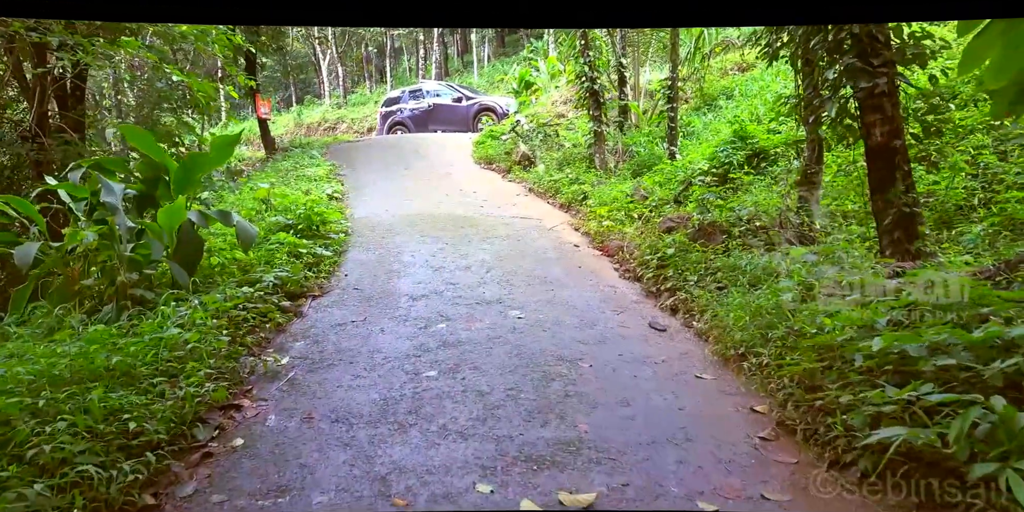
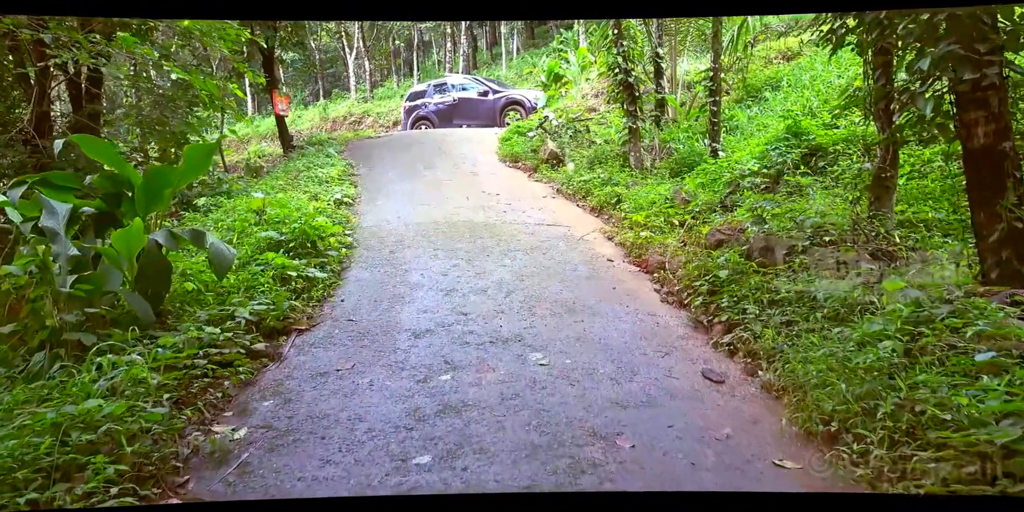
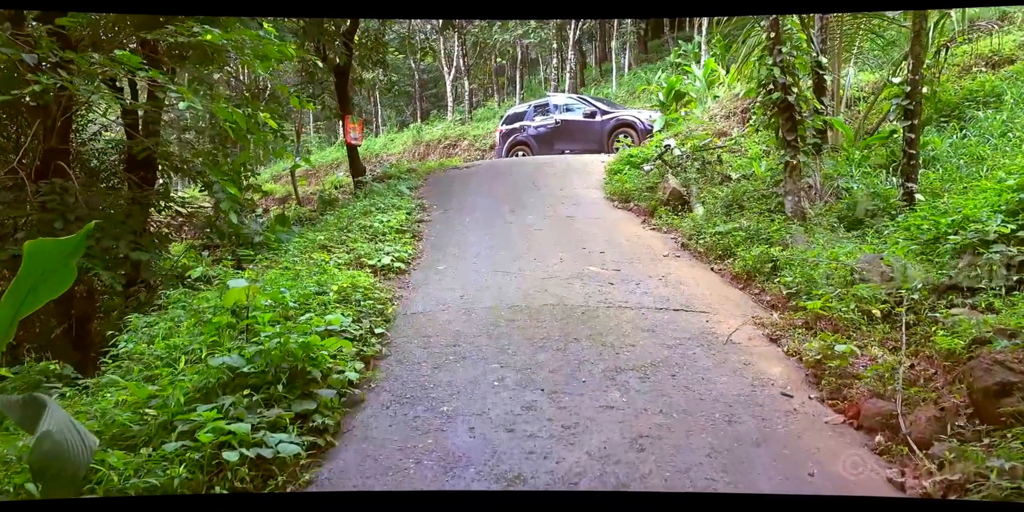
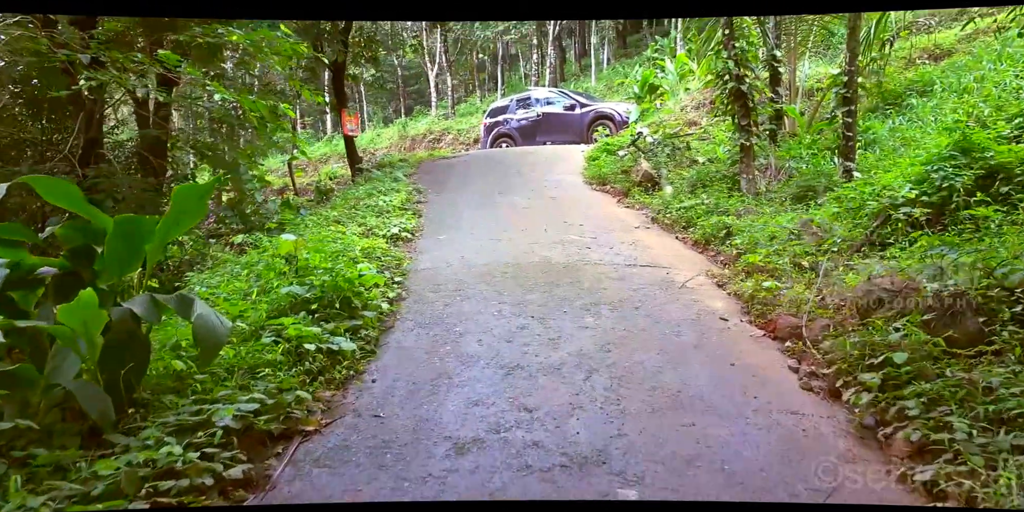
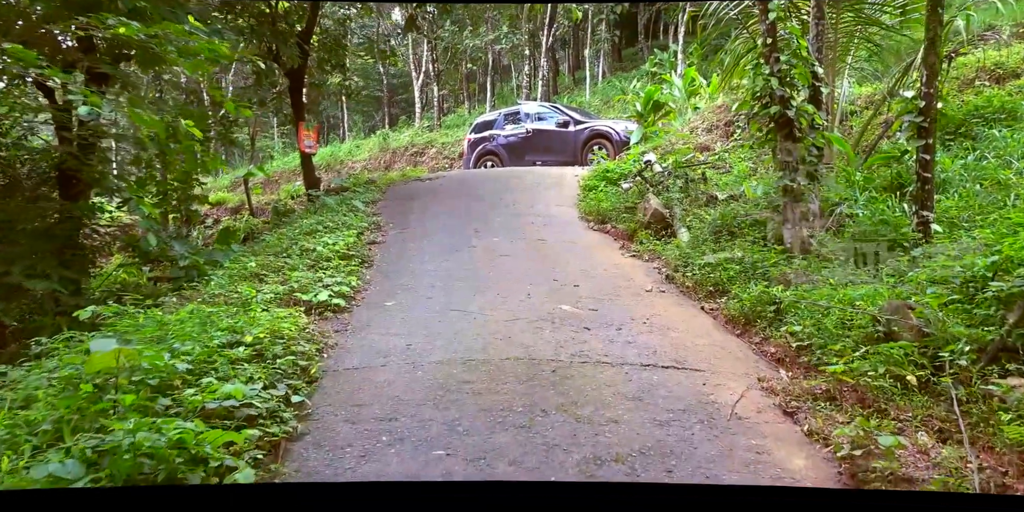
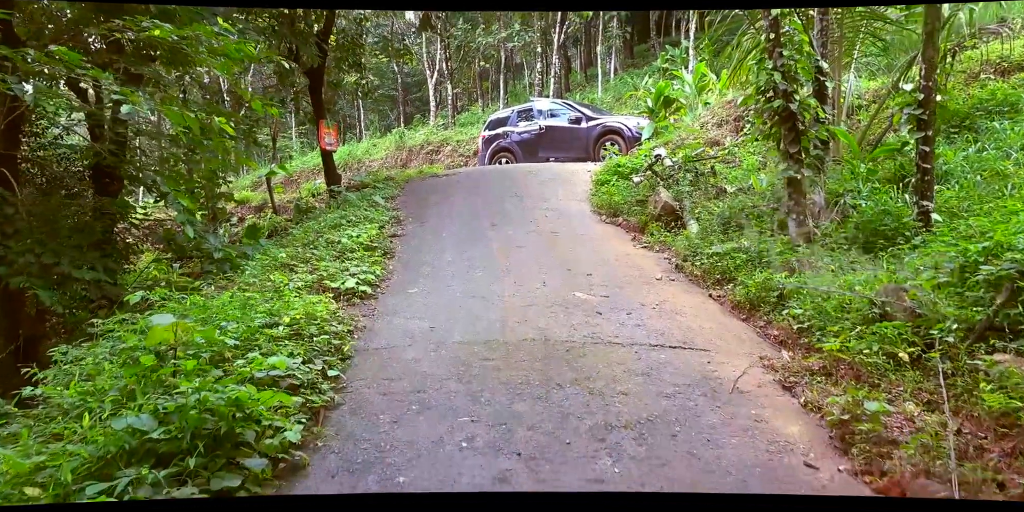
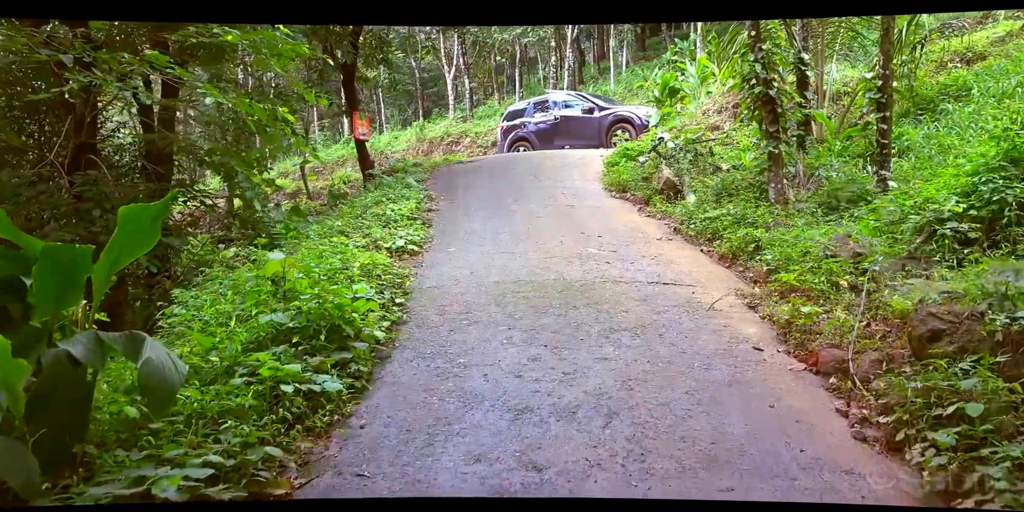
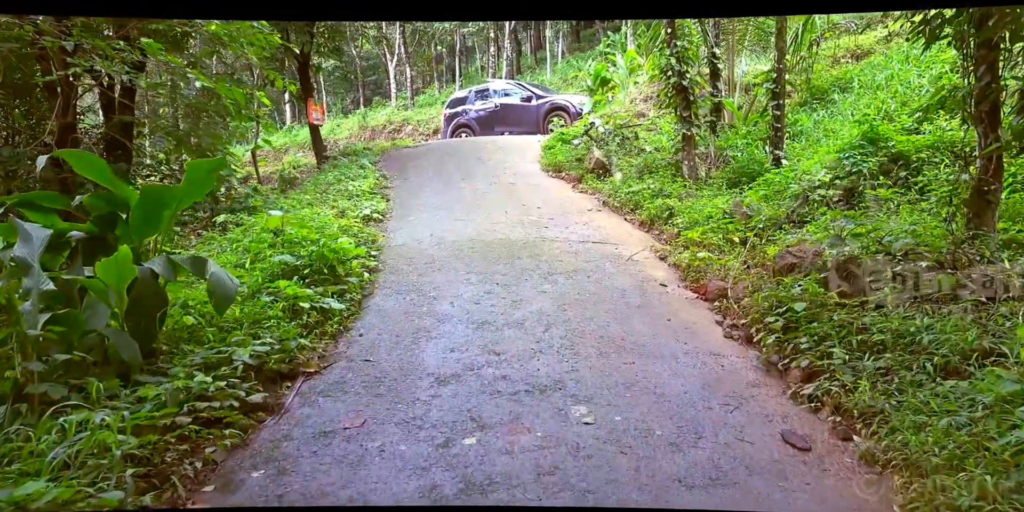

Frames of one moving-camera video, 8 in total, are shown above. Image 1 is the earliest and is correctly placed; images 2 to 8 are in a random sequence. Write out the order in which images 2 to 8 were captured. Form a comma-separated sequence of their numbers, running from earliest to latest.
2, 8, 4, 7, 3, 6, 5
